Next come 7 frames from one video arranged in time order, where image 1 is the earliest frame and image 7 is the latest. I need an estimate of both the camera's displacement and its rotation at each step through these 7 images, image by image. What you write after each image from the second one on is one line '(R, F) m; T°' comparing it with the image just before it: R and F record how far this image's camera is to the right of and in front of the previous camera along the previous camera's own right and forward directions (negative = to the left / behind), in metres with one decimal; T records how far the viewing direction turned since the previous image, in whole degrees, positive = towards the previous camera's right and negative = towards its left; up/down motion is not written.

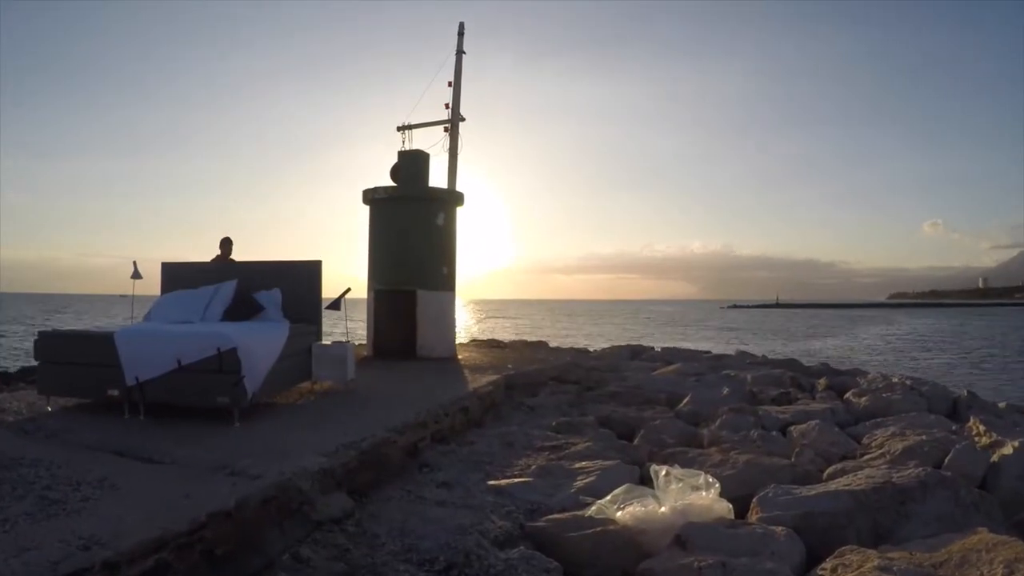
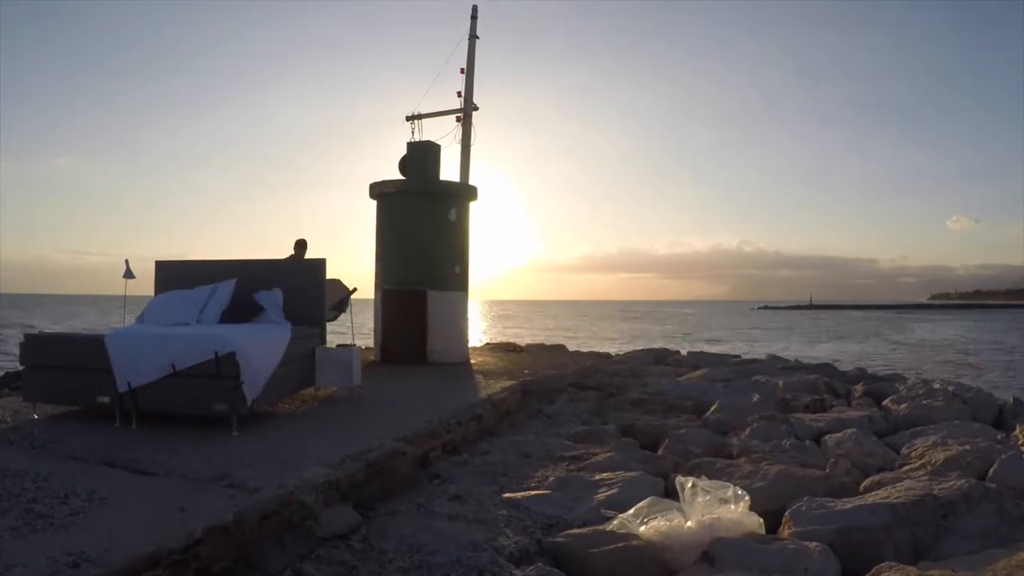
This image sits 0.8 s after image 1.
(0.0, +0.4) m; -1°
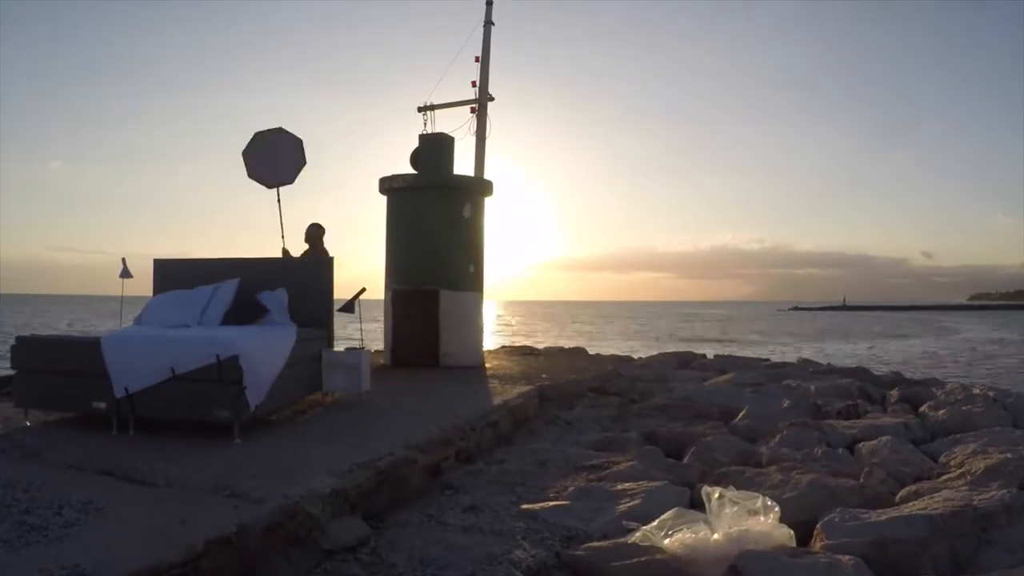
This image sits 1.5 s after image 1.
(0.0, +0.3) m; -1°
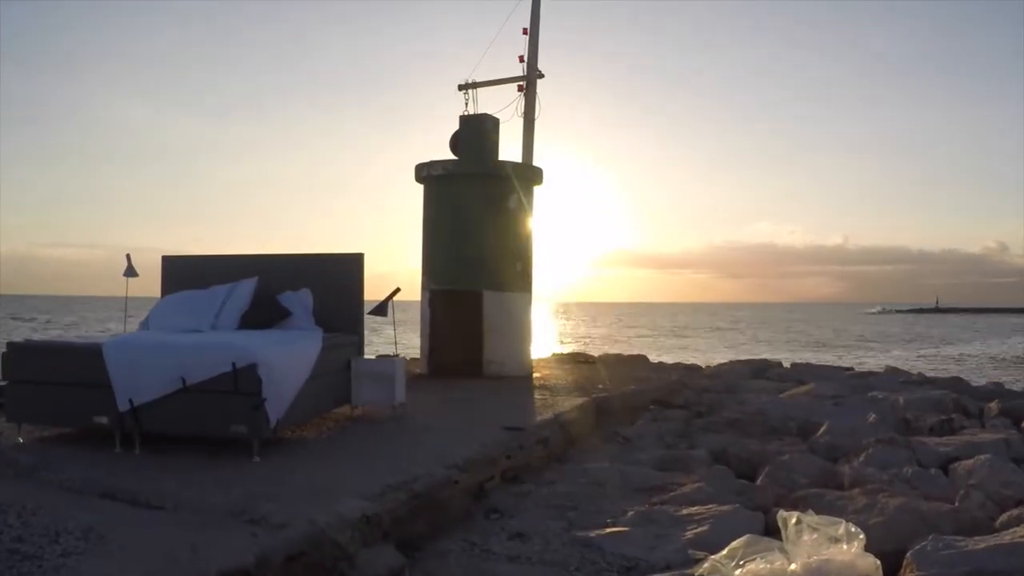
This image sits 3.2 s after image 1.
(0.0, +0.7) m; -3°
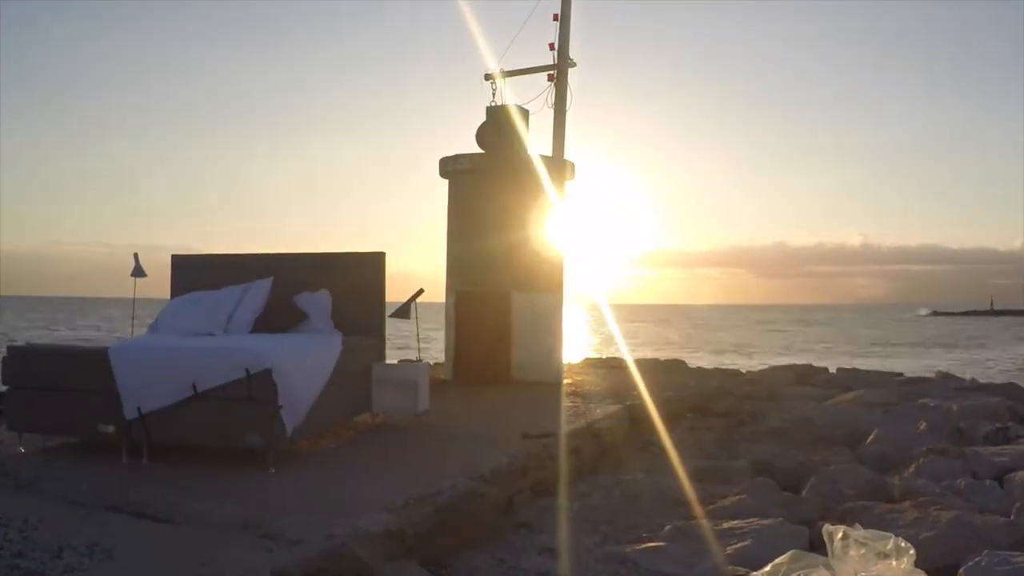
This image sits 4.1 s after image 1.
(0.0, +0.3) m; -1°
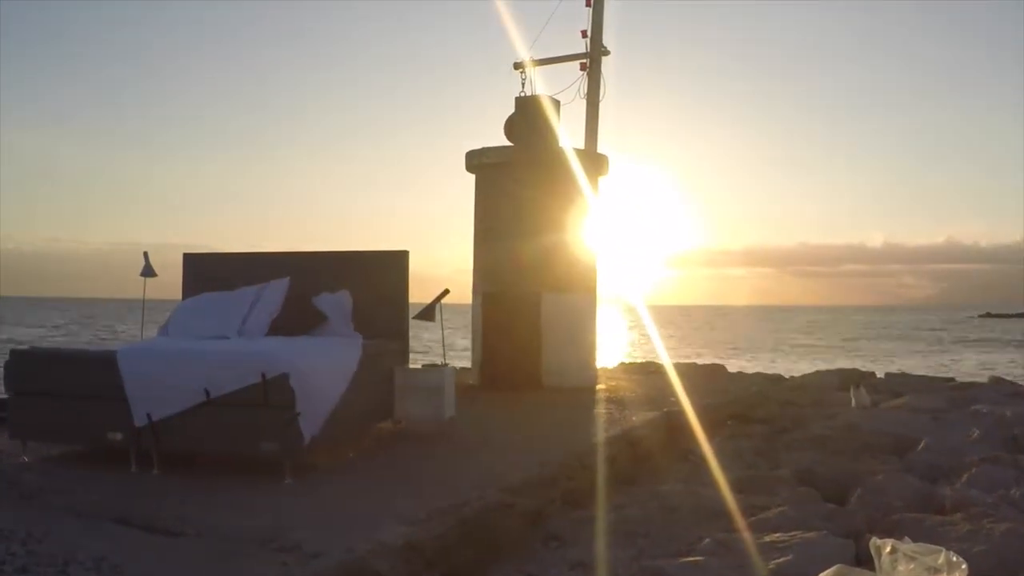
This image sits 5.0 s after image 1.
(-0.1, +0.3) m; -1°
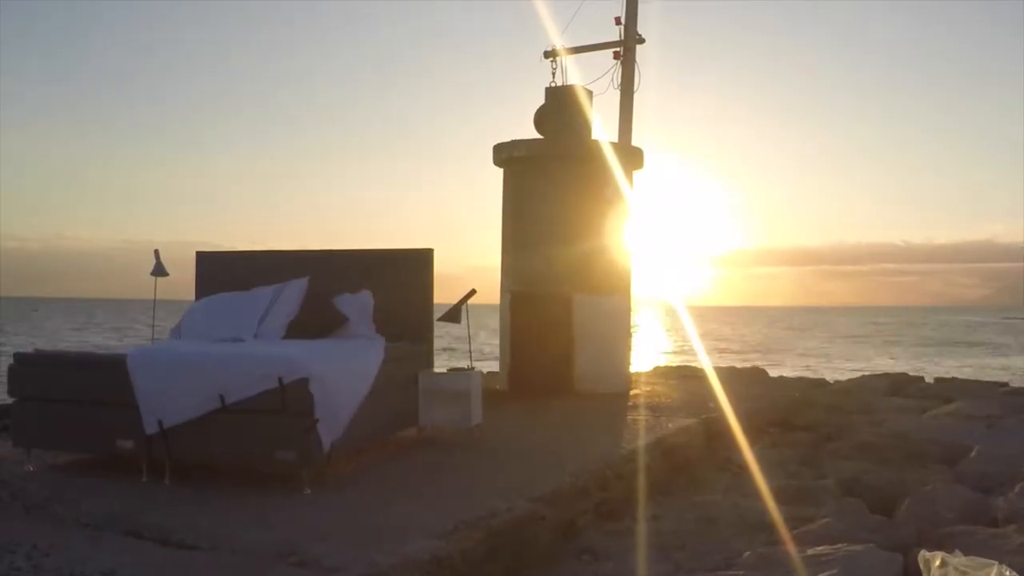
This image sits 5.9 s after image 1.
(-0.1, +0.3) m; -1°
